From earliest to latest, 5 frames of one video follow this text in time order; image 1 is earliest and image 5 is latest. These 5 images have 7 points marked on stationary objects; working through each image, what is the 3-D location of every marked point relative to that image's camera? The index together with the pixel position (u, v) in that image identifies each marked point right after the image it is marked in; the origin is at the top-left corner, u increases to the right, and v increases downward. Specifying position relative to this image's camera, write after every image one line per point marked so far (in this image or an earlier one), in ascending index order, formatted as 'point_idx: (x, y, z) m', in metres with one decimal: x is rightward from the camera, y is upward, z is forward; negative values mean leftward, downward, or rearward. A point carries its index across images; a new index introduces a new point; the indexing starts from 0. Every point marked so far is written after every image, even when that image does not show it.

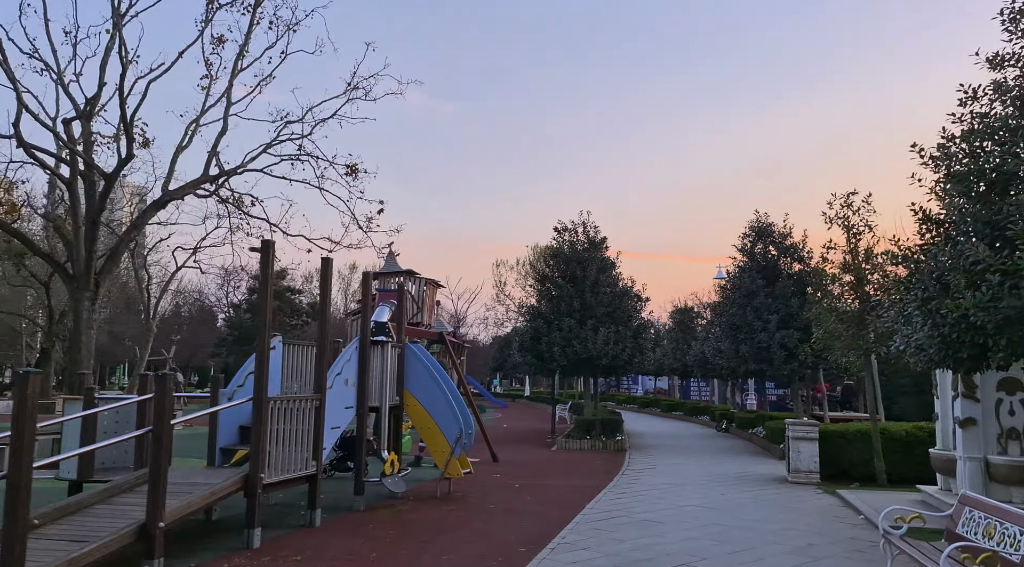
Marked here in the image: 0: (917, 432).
0: (+7.1, -2.6, +15.5) m
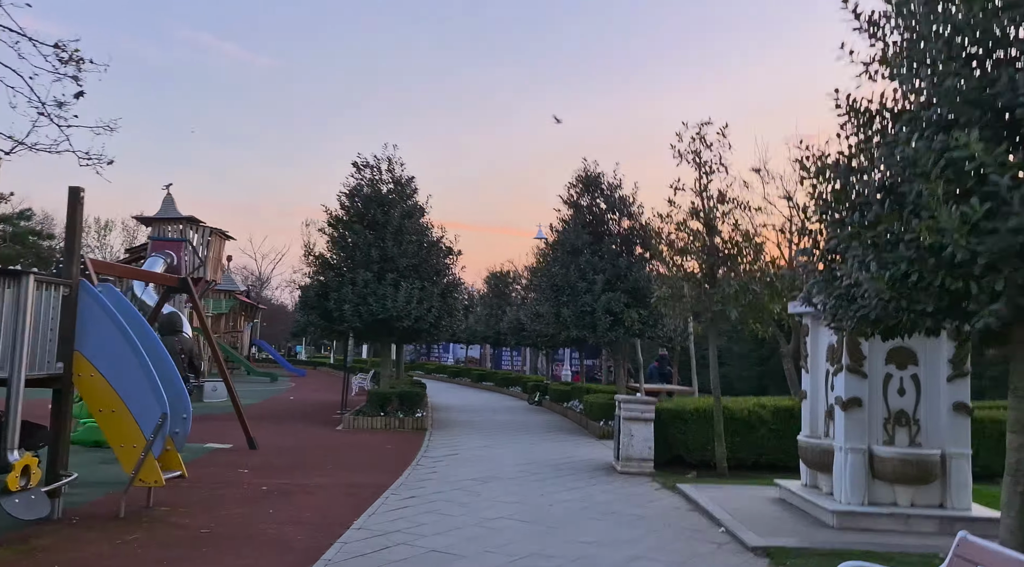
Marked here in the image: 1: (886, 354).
0: (+3.7, -1.9, +13.2) m
1: (+3.7, -0.7, +8.8) m
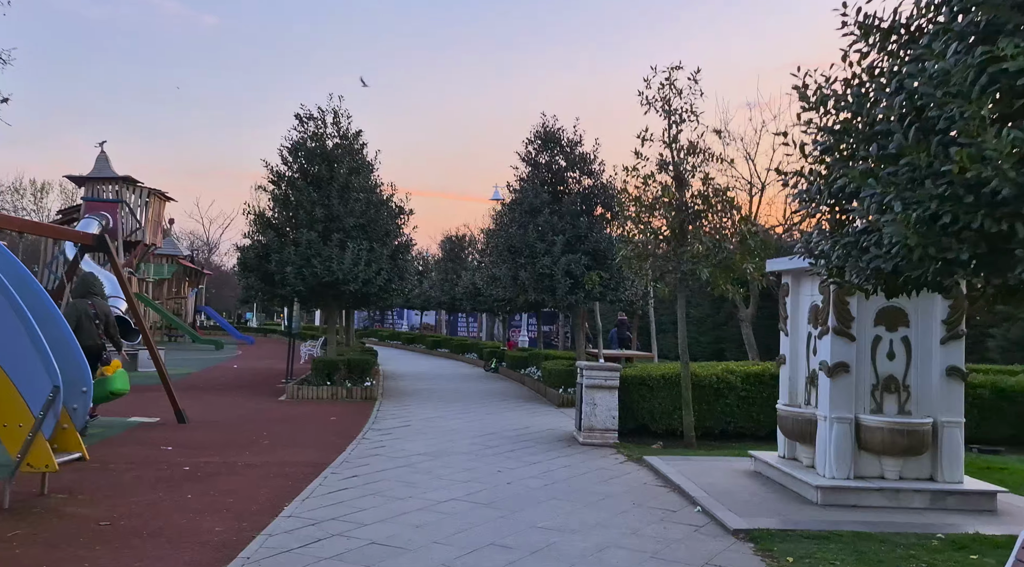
0: (+3.1, -1.3, +12.5) m
1: (+3.3, -0.3, +8.0) m
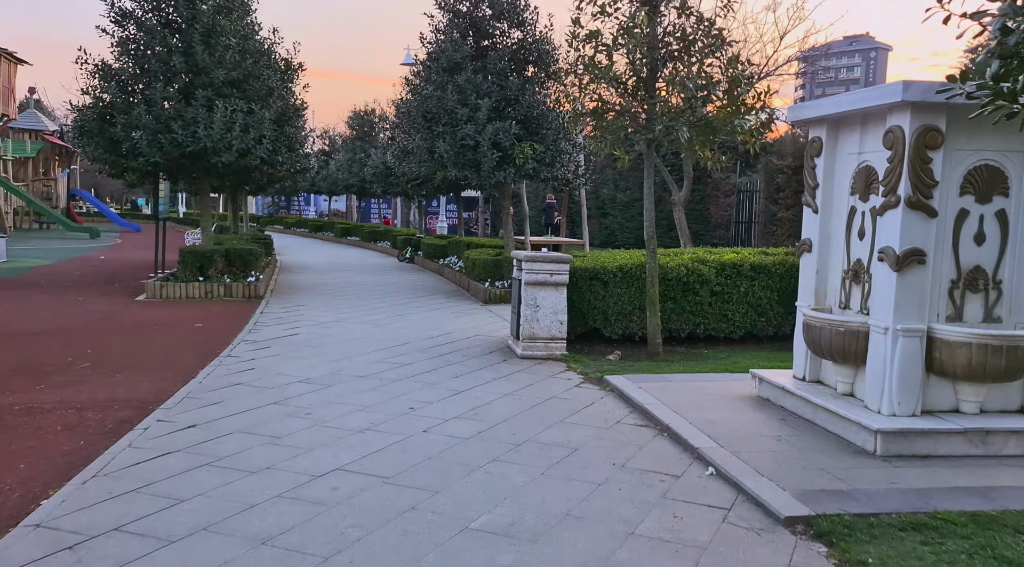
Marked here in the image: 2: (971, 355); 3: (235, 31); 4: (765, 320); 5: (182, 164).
0: (+2.1, +0.2, +10.0) m
1: (+2.8, +0.6, +5.5) m
2: (+2.8, -0.4, +5.4) m
3: (-4.1, +3.8, +13.3) m
4: (+3.0, -0.4, +10.3) m
5: (-4.9, +1.8, +13.2) m
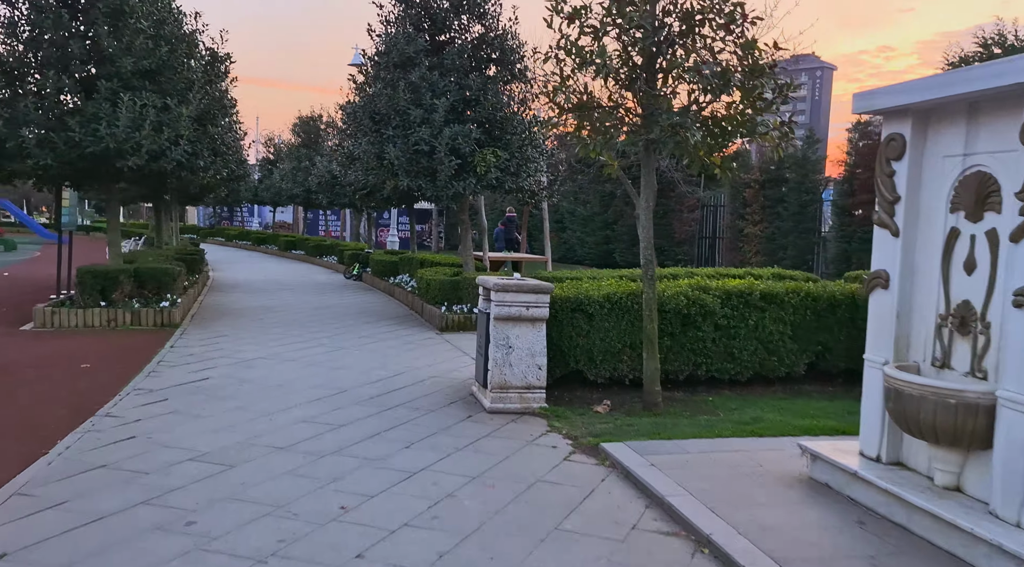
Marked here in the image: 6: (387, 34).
0: (+1.8, -0.1, +8.3) m
1: (+2.7, +0.4, +3.8) m
2: (+2.7, -0.7, +3.7) m
3: (-4.6, +3.5, +11.3) m
4: (+2.6, -0.7, +8.6) m
5: (-5.4, +1.5, +11.2) m
6: (-2.0, +3.9, +13.7) m
